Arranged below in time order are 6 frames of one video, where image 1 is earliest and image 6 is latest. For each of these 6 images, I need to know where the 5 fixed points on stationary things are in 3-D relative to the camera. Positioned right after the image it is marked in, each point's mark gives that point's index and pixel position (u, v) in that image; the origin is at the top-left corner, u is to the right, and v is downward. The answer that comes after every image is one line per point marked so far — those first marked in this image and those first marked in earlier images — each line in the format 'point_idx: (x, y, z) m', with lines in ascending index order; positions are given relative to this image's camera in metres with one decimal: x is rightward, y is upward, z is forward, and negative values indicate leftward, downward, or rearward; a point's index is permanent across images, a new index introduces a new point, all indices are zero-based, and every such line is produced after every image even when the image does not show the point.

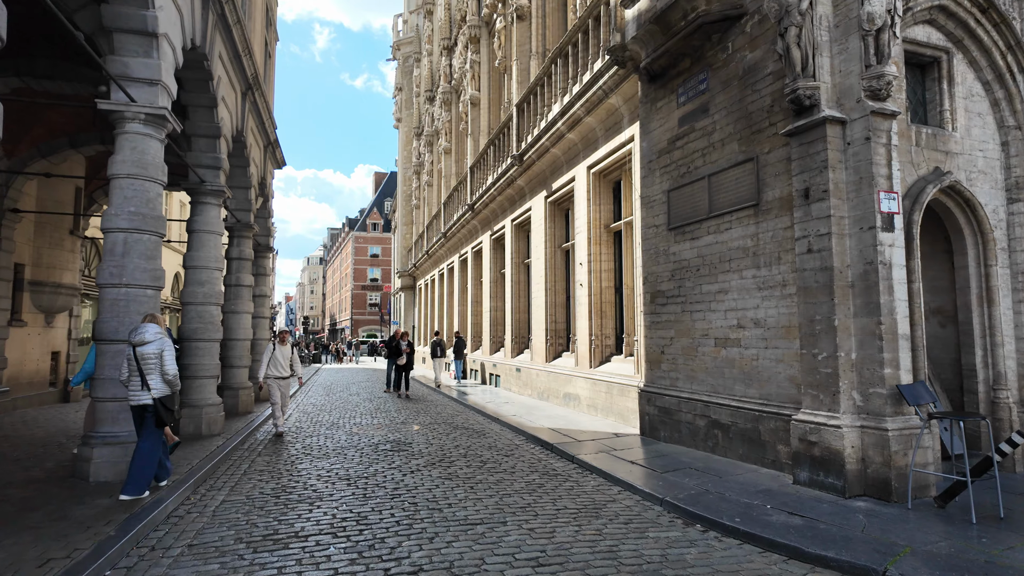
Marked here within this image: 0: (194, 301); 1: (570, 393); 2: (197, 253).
0: (-5.4, -0.2, +9.8) m
1: (+1.3, -2.3, +12.8) m
2: (-5.4, +0.6, +9.9) m
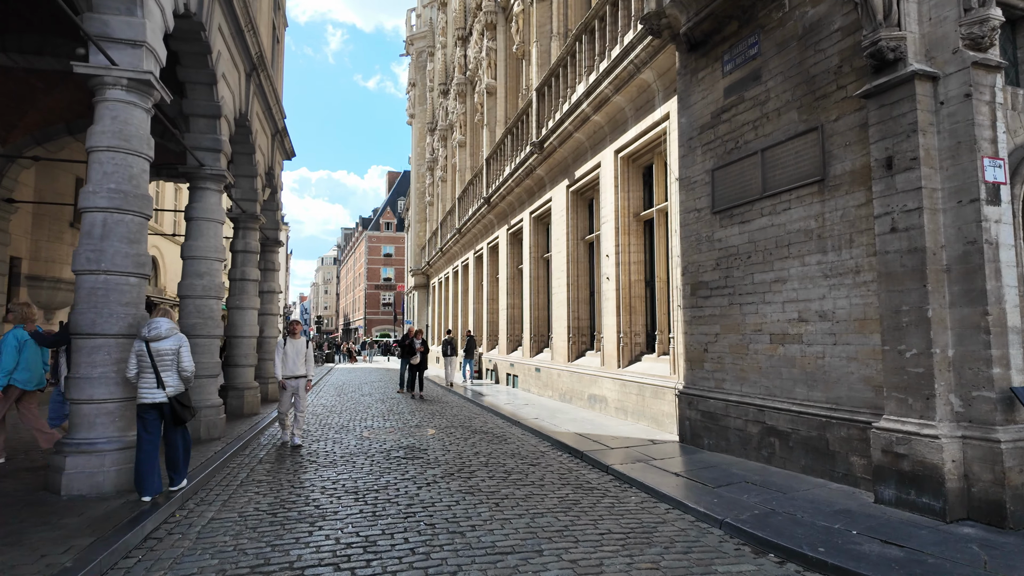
0: (-5.0, -0.1, +9.1) m
1: (+1.7, -2.2, +11.9) m
2: (-5.0, +0.7, +9.2) m
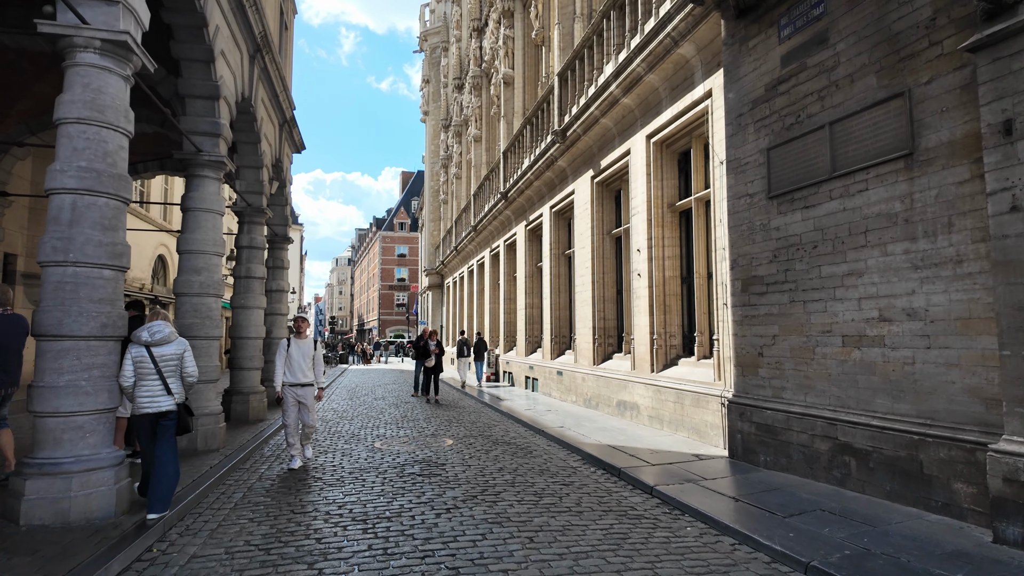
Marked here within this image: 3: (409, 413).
0: (-4.6, 0.0, +8.3) m
1: (+2.2, -2.1, +10.9) m
2: (-4.6, +0.8, +8.4) m
3: (-2.3, -2.8, +12.9) m
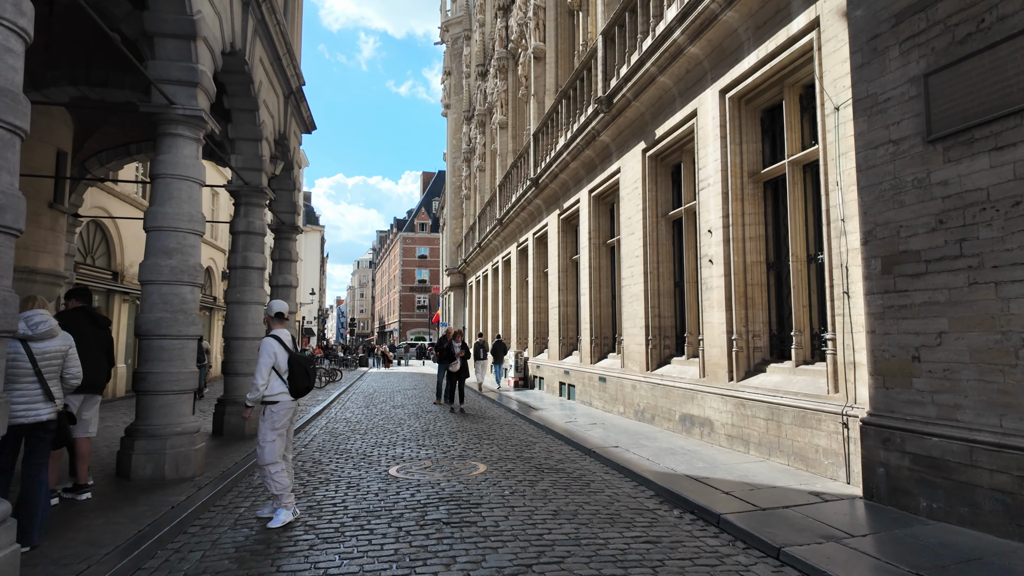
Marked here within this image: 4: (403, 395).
0: (-4.0, +0.1, +6.6) m
1: (+2.8, -2.0, +9.0) m
2: (-4.0, +0.9, +6.7) m
3: (-1.5, -2.6, +11.1) m
4: (-3.5, -3.4, +18.5) m
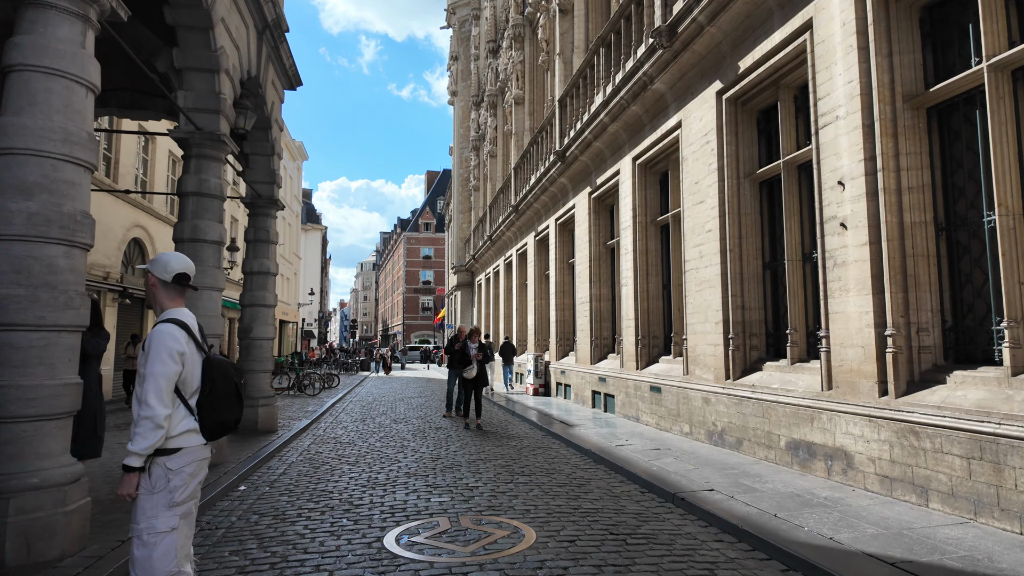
0: (-3.5, +0.4, +4.1) m
1: (+3.3, -1.7, +6.4) m
2: (-3.5, +1.2, +4.2) m
3: (-1.0, -2.4, +8.5) m
4: (-2.9, -3.2, +15.9) m
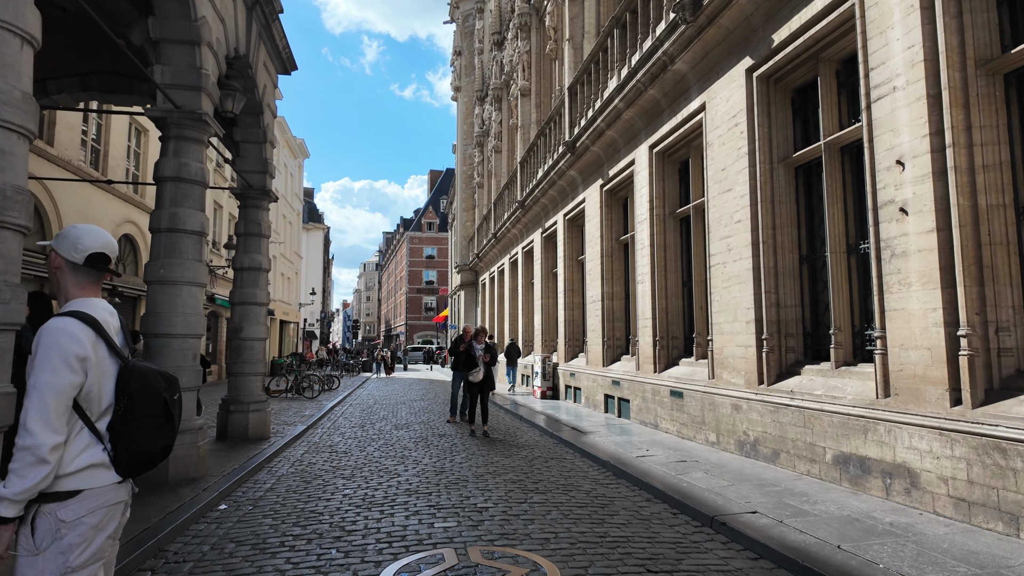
0: (-3.4, +0.5, +3.3) m
1: (+3.5, -1.6, +5.6) m
2: (-3.4, +1.3, +3.4) m
3: (-0.9, -2.3, +7.7) m
4: (-2.7, -3.2, +15.2) m
